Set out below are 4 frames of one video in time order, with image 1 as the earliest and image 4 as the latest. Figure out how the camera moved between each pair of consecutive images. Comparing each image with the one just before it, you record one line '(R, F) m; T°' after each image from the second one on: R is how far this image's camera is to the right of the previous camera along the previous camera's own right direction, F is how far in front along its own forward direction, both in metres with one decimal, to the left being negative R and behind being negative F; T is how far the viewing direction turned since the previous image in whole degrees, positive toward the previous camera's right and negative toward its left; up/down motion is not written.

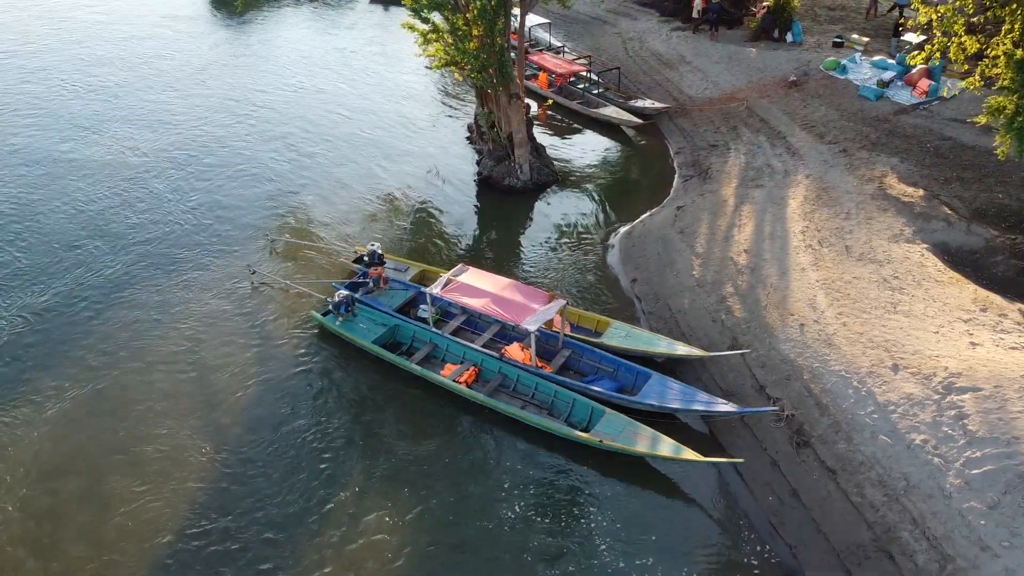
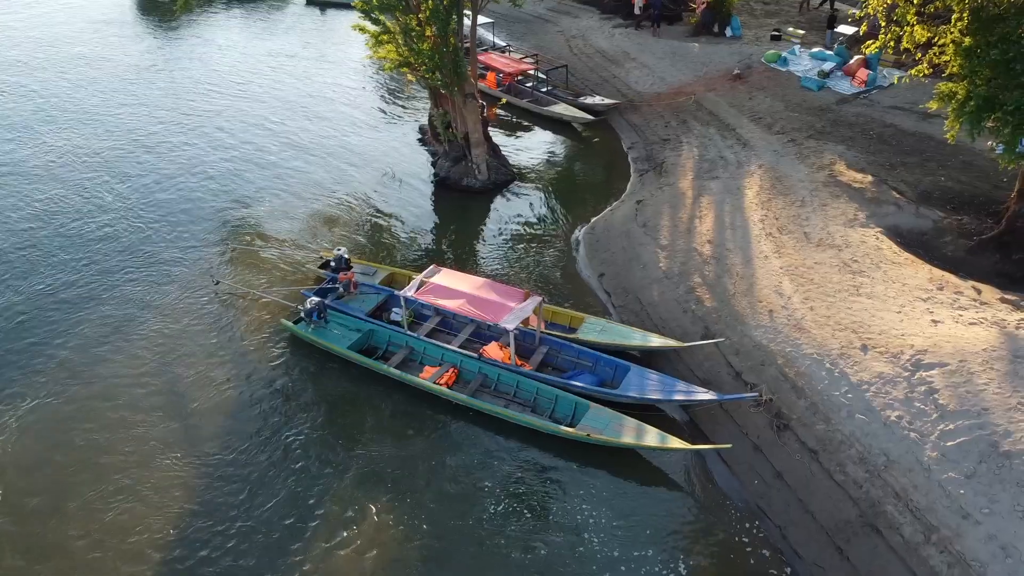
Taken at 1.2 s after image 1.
(-1.0, +0.1) m; +4°
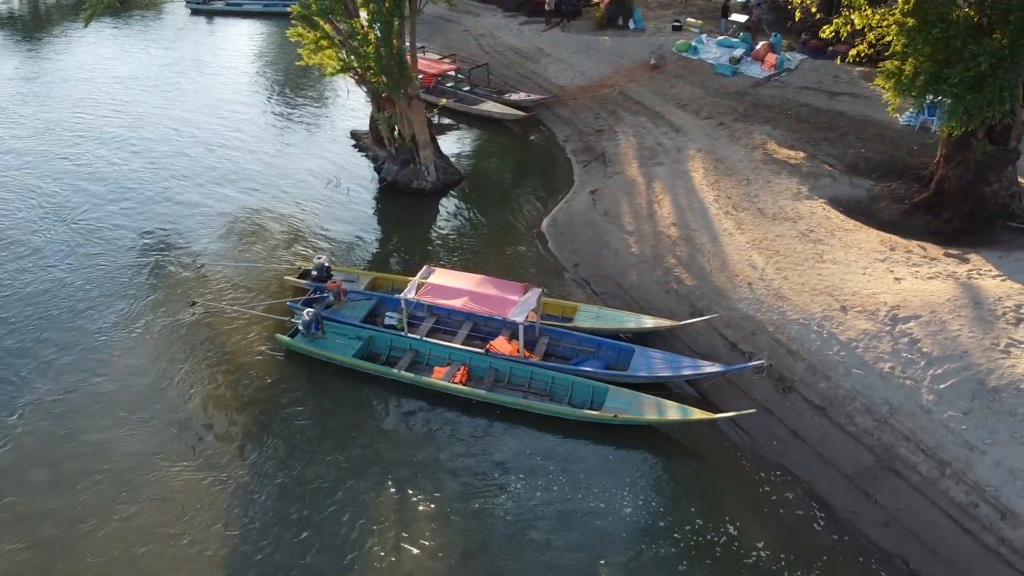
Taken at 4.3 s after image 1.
(-3.5, -0.1) m; +9°
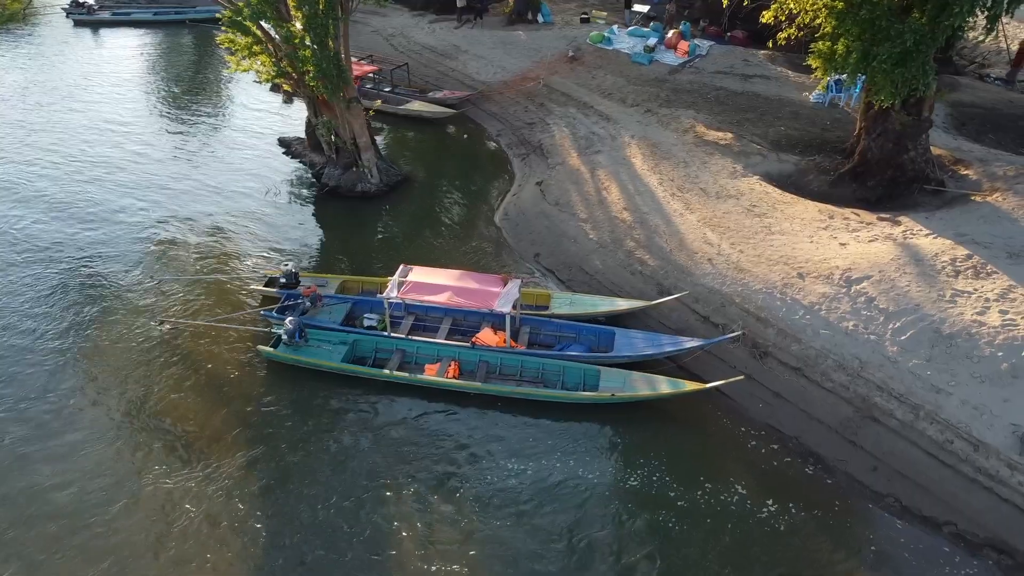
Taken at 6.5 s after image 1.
(-2.6, -0.2) m; +8°
